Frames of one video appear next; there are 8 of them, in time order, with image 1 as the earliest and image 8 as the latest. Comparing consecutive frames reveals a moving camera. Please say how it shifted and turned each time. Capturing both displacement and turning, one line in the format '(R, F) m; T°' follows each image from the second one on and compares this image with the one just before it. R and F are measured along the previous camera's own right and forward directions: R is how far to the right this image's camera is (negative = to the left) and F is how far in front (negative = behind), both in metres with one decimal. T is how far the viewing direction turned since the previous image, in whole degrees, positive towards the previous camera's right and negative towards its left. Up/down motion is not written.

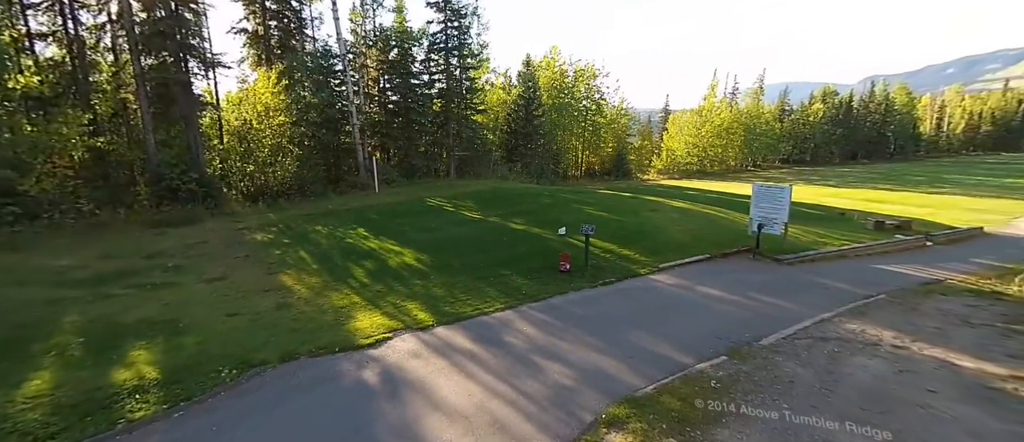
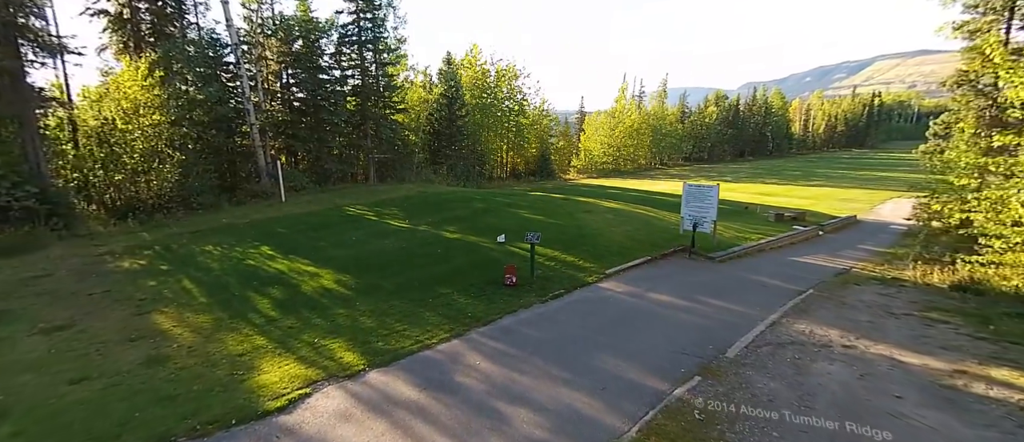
(-0.3, +1.0) m; +10°
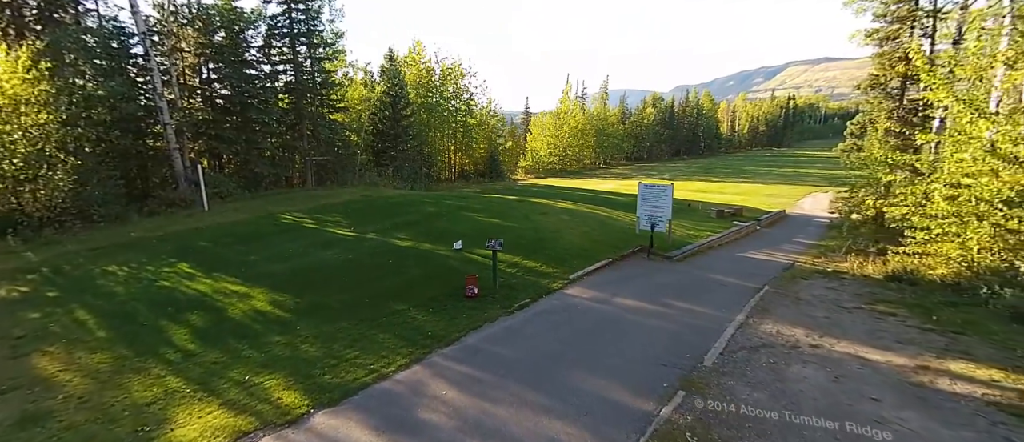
(-0.2, +0.7) m; +7°
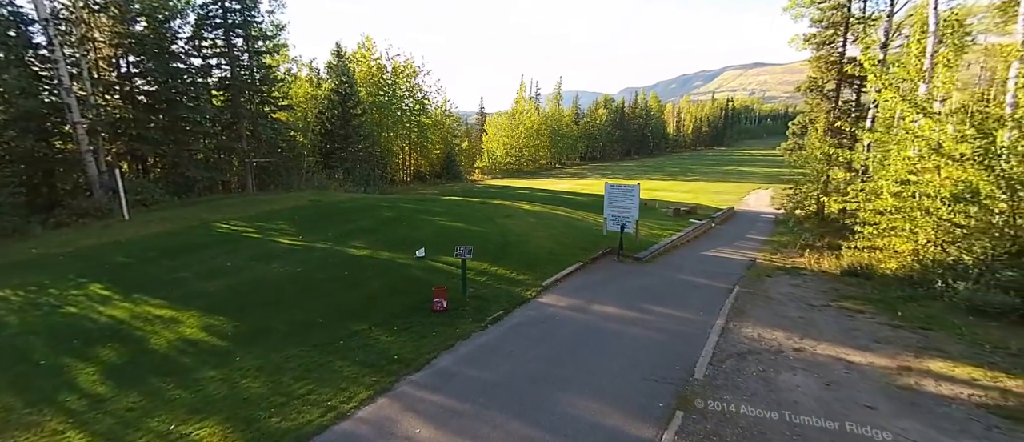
(-0.3, +0.7) m; +6°
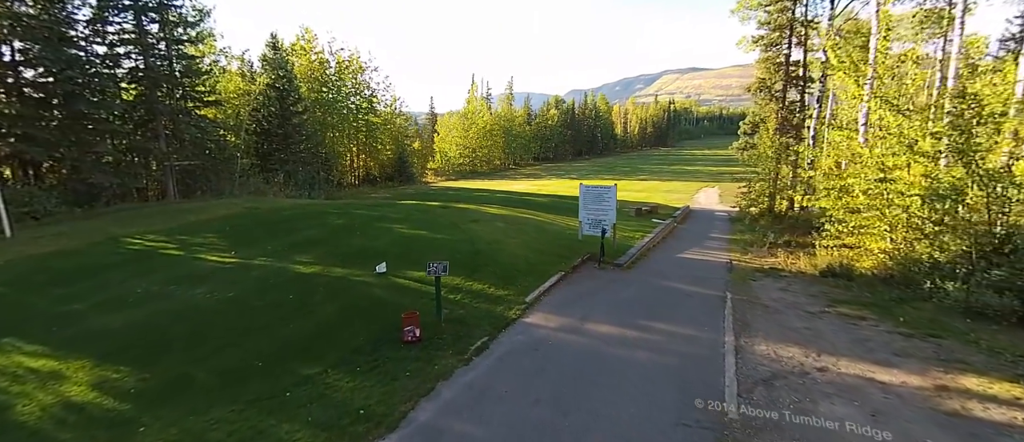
(-0.5, +1.2) m; +6°
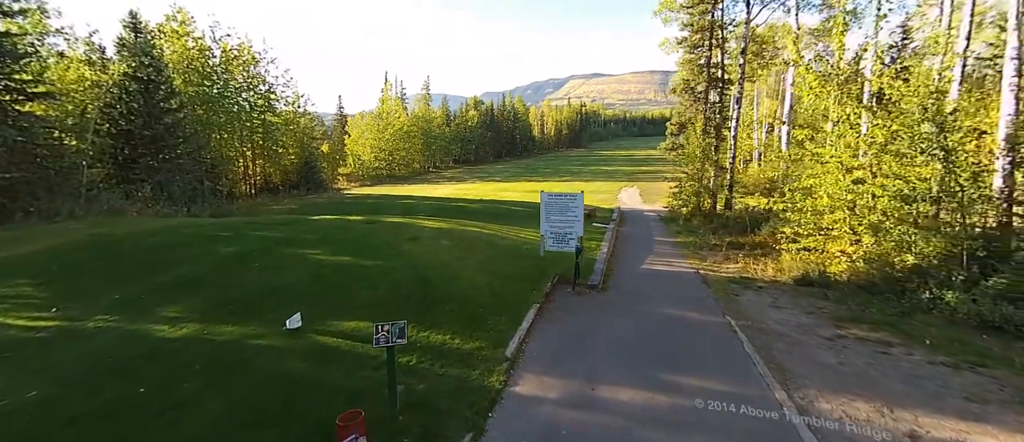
(-0.7, +2.3) m; +11°
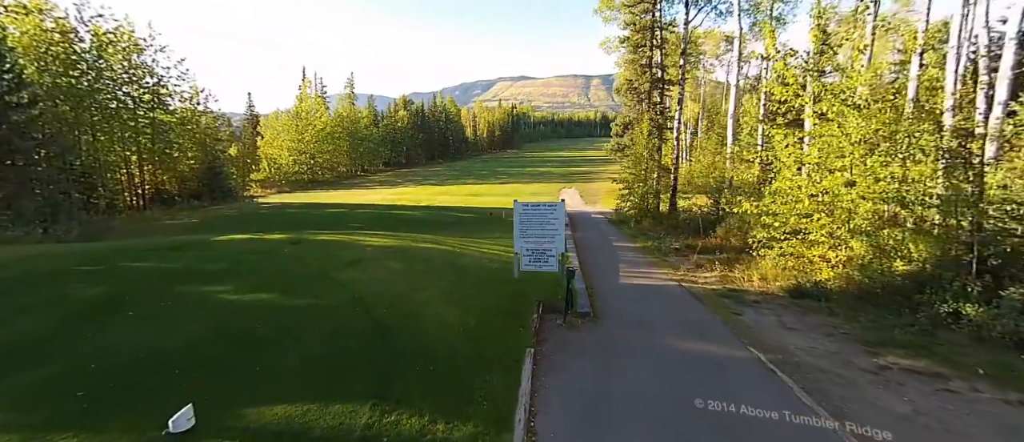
(-0.8, +2.0) m; +9°
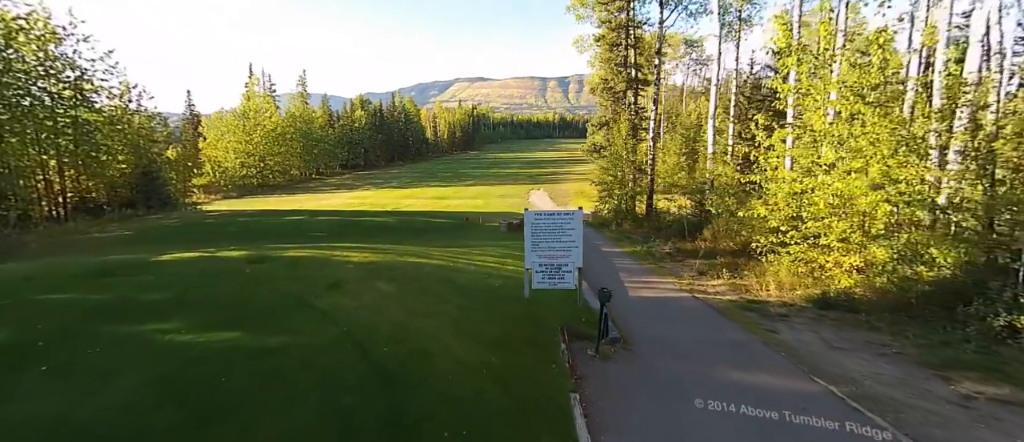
(-1.0, +1.3) m; +5°
